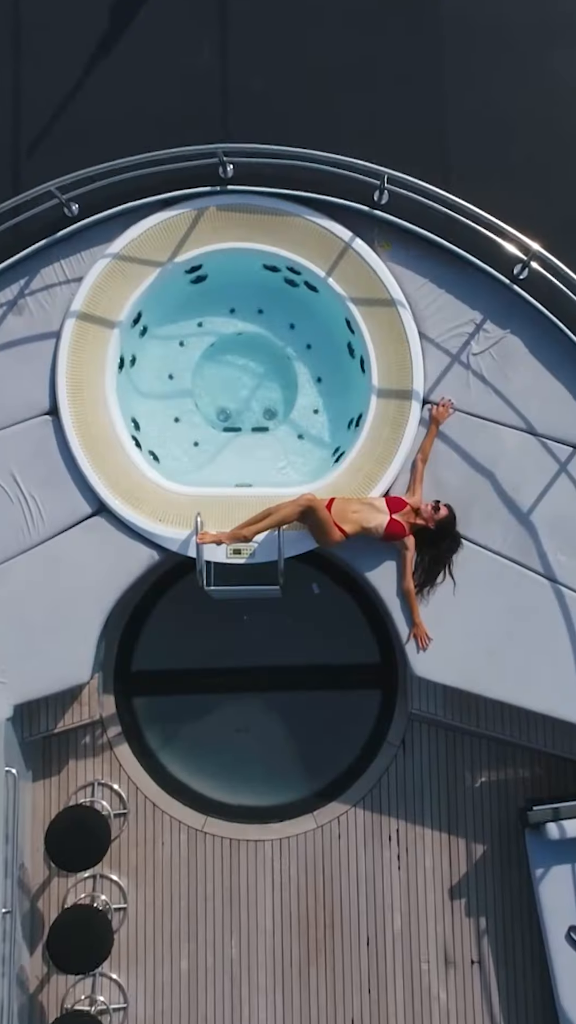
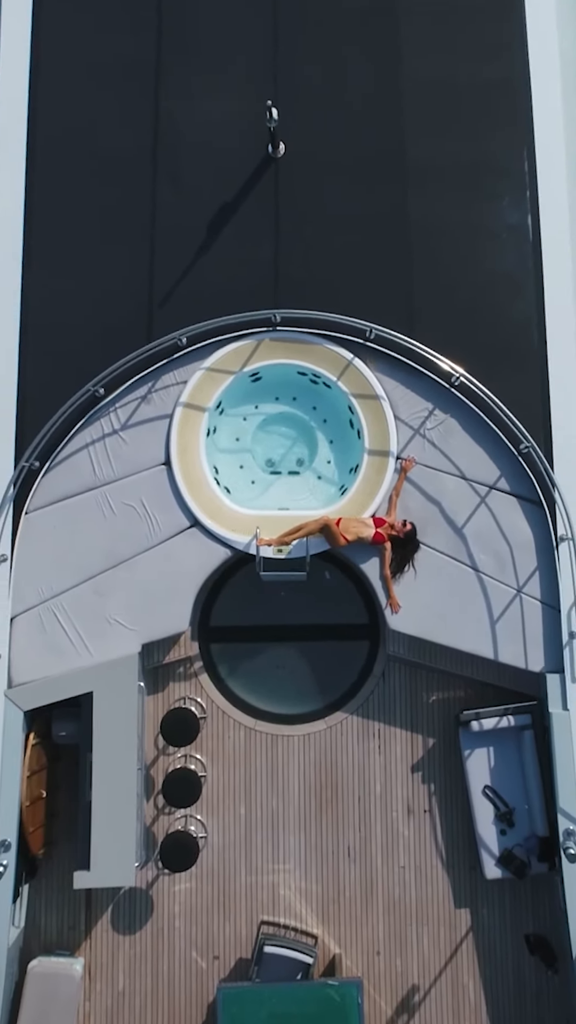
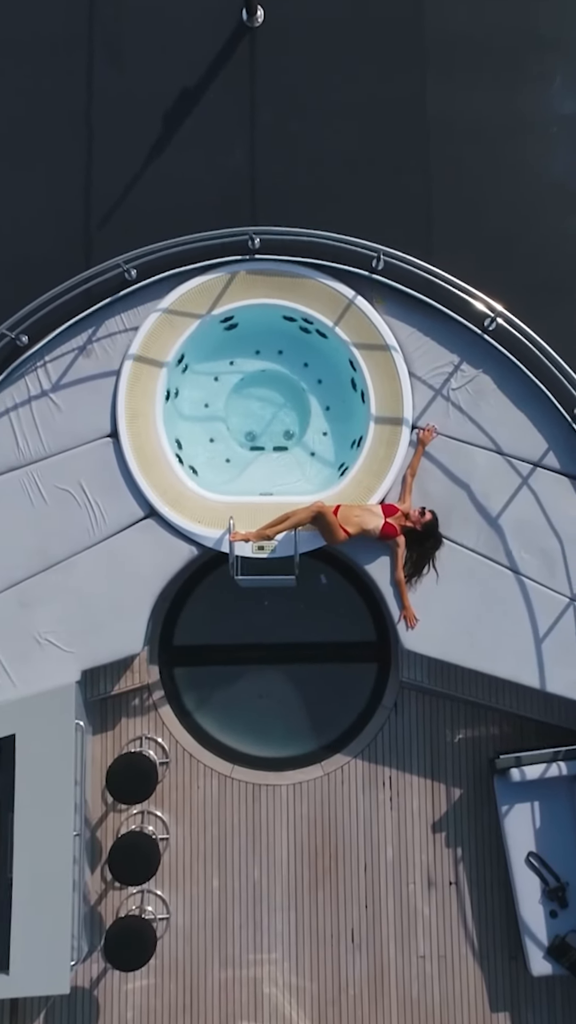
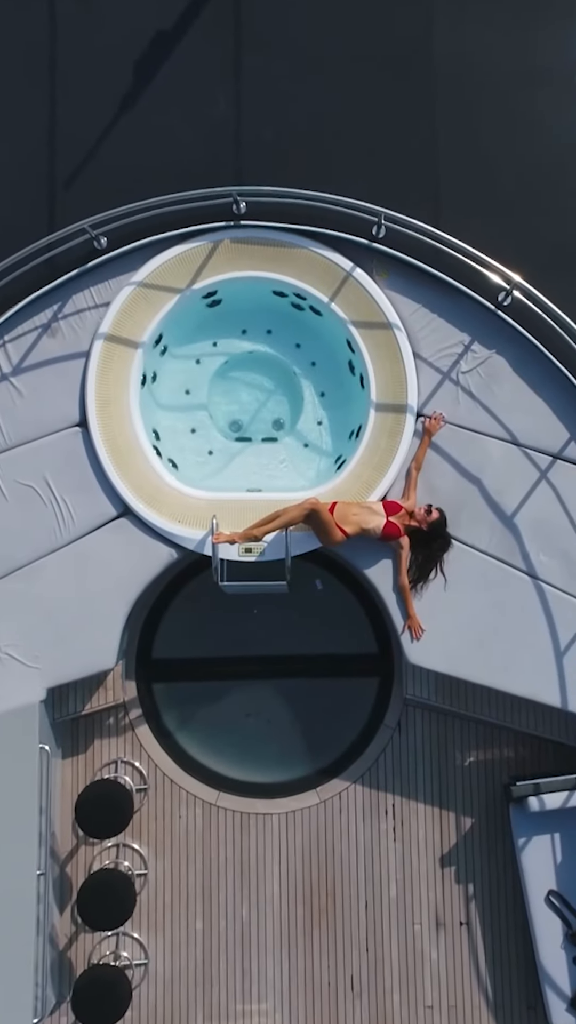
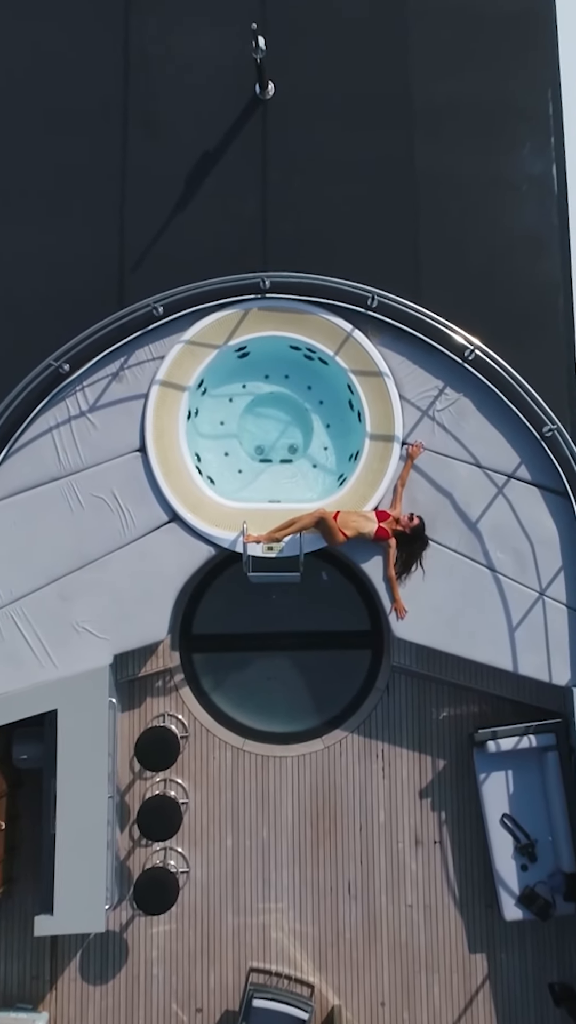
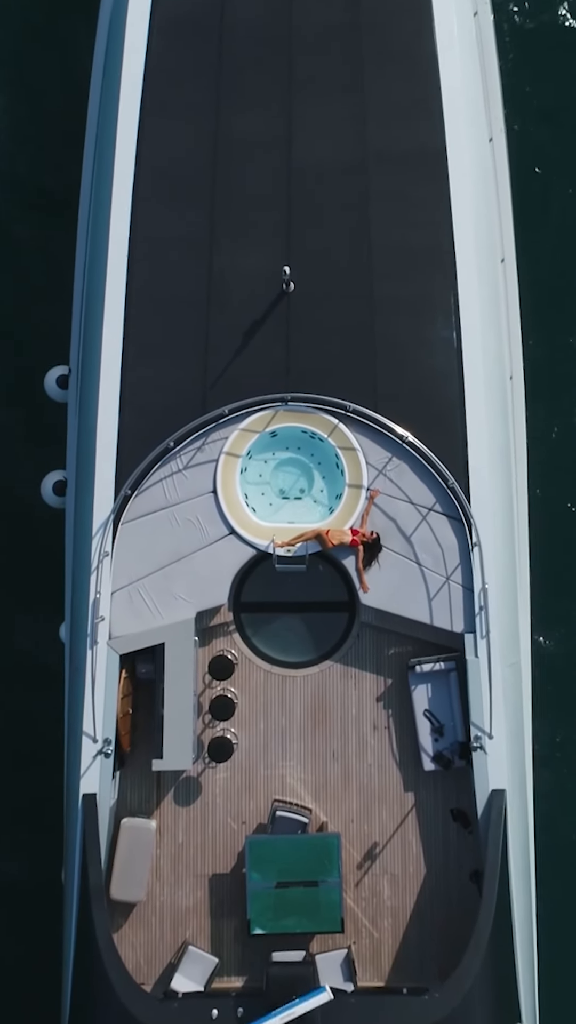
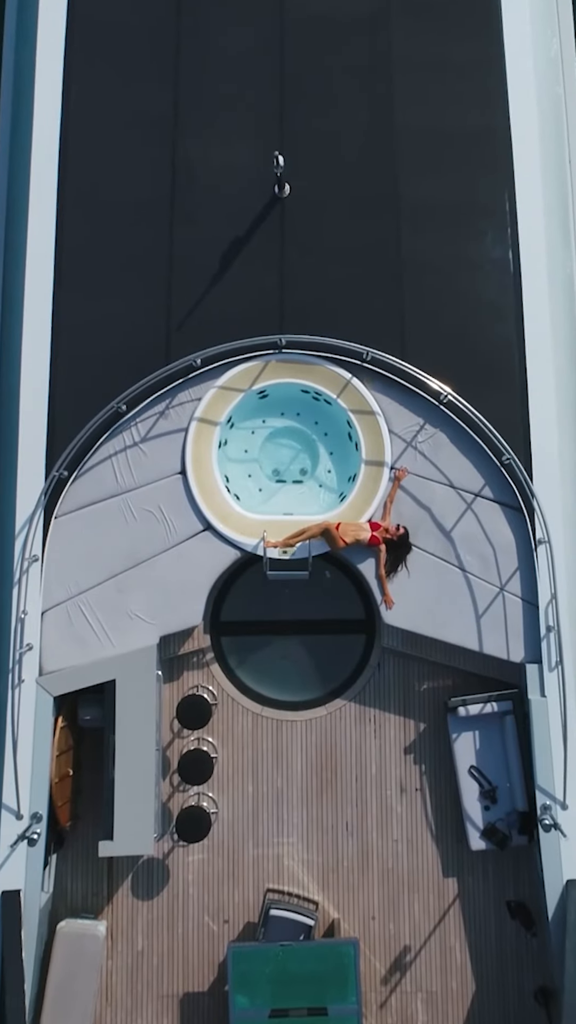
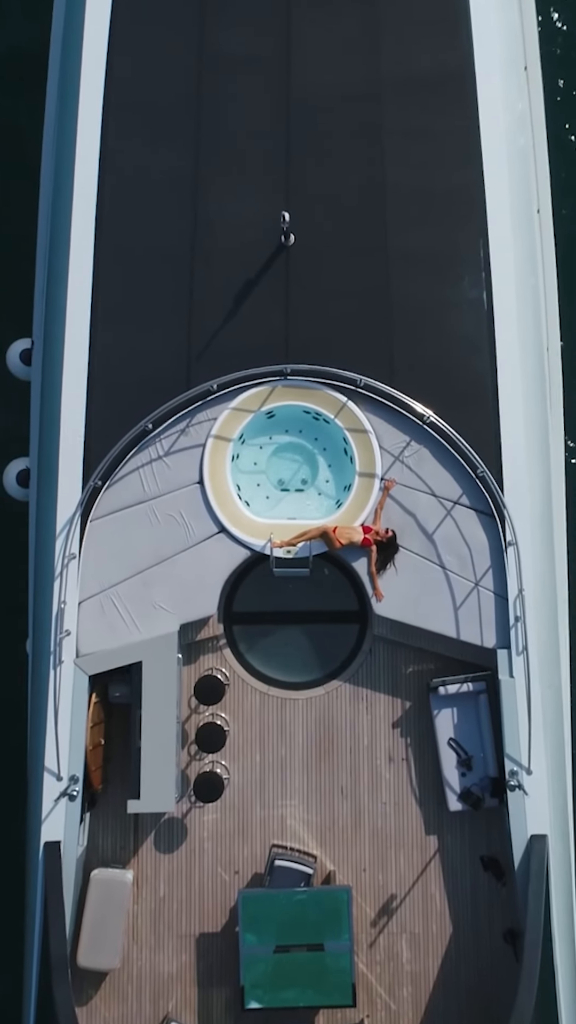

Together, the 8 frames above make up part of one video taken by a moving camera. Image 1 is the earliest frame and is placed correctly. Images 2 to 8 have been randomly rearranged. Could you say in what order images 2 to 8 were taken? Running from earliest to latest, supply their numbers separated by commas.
4, 3, 5, 2, 7, 8, 6
